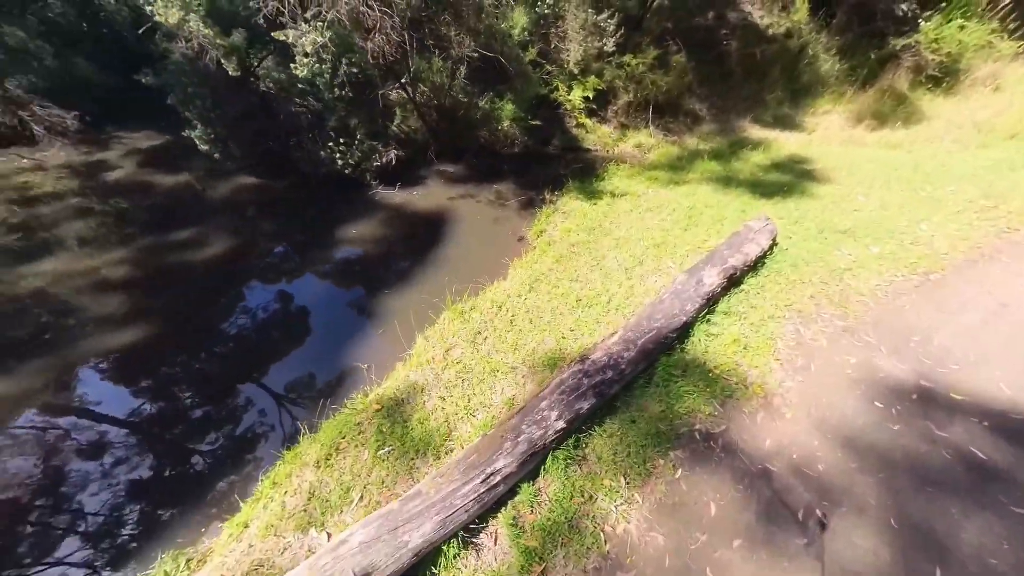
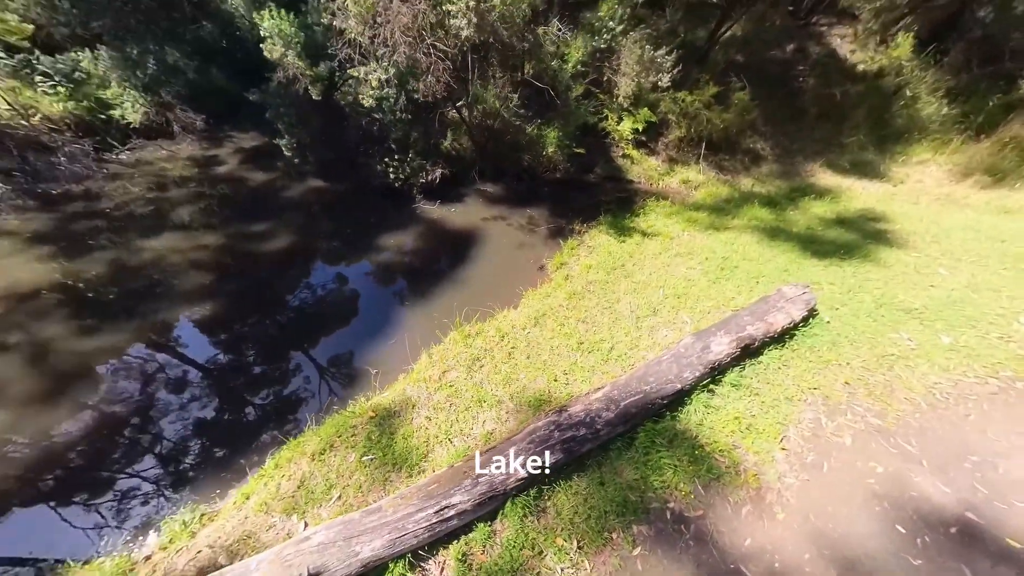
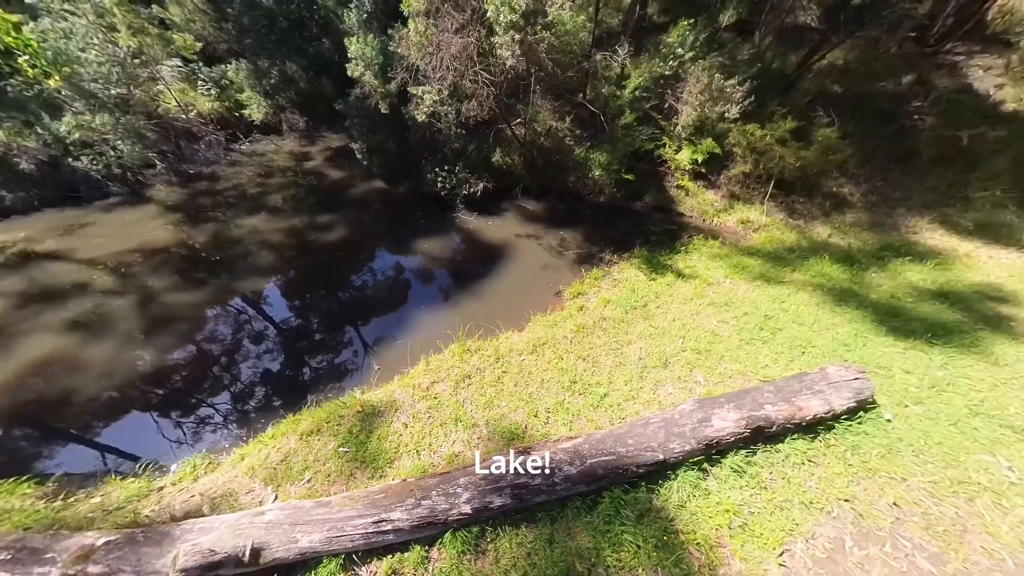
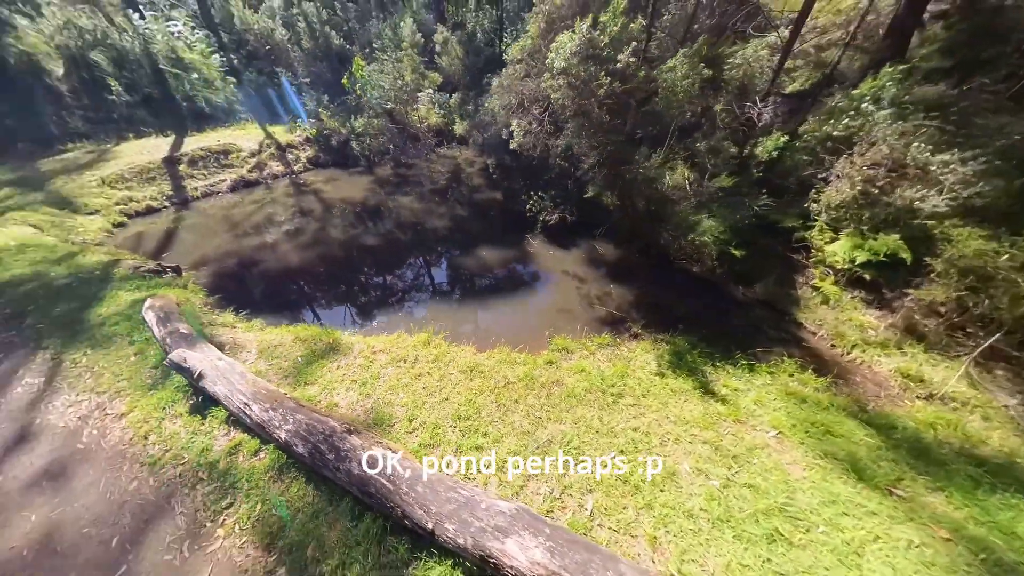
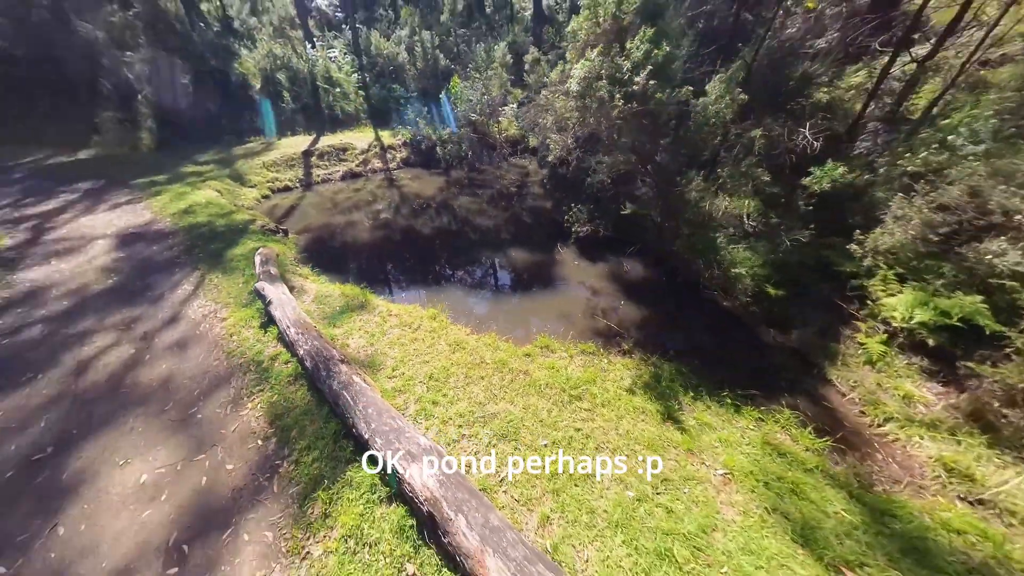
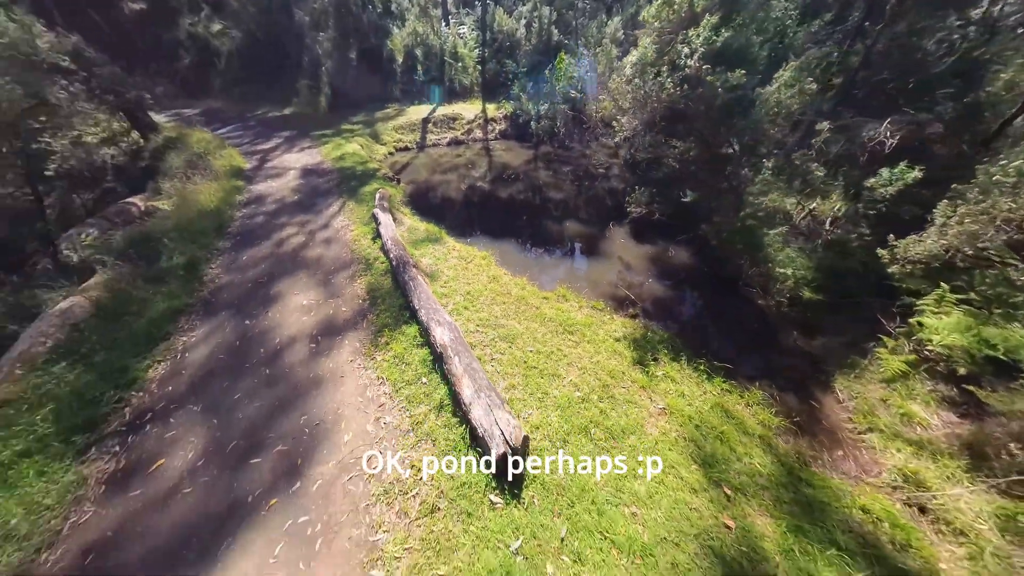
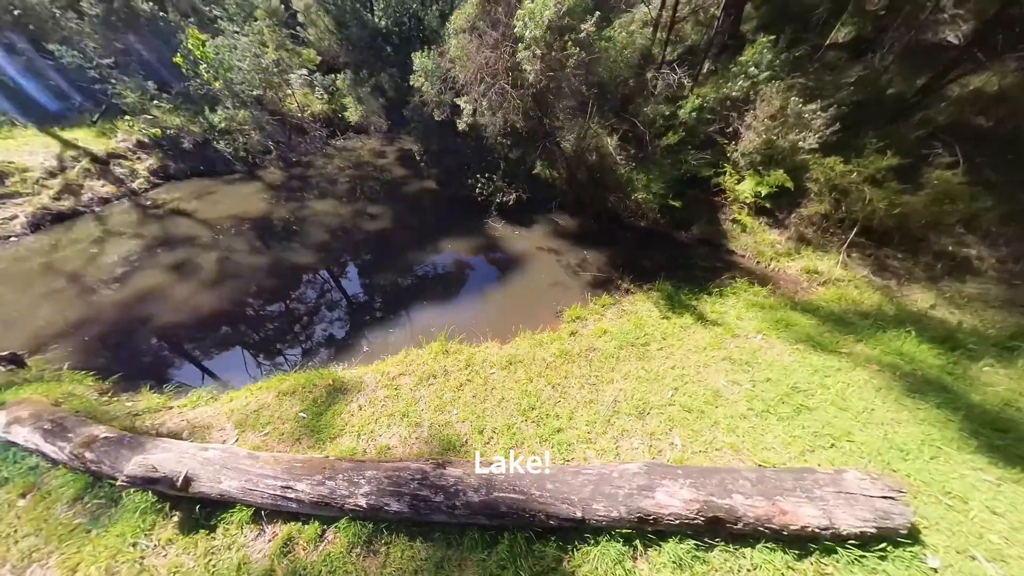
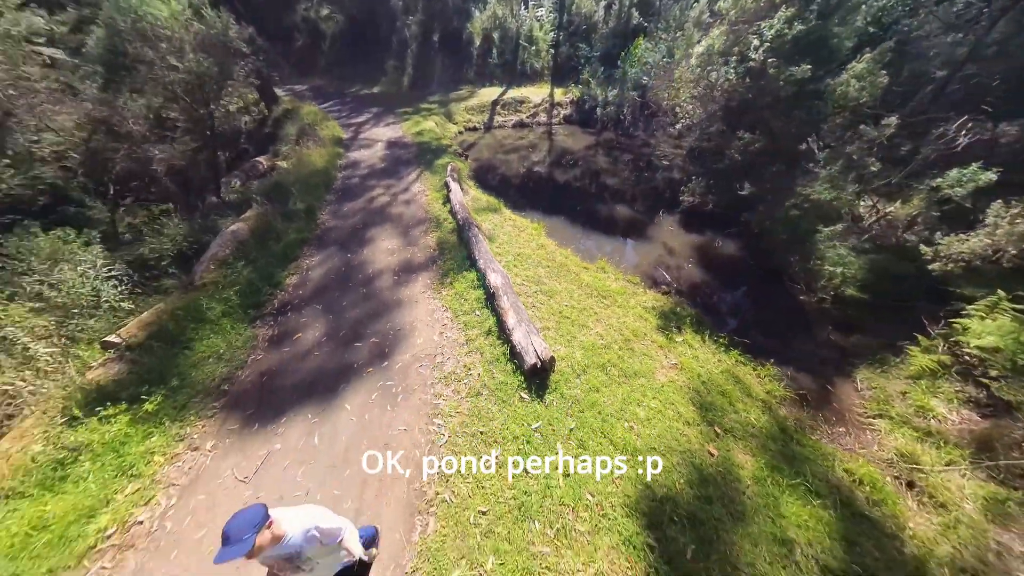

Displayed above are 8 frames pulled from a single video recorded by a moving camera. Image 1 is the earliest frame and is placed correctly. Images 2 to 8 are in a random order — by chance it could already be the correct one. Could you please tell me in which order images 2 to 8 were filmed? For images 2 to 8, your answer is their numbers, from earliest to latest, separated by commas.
2, 3, 7, 4, 5, 6, 8
